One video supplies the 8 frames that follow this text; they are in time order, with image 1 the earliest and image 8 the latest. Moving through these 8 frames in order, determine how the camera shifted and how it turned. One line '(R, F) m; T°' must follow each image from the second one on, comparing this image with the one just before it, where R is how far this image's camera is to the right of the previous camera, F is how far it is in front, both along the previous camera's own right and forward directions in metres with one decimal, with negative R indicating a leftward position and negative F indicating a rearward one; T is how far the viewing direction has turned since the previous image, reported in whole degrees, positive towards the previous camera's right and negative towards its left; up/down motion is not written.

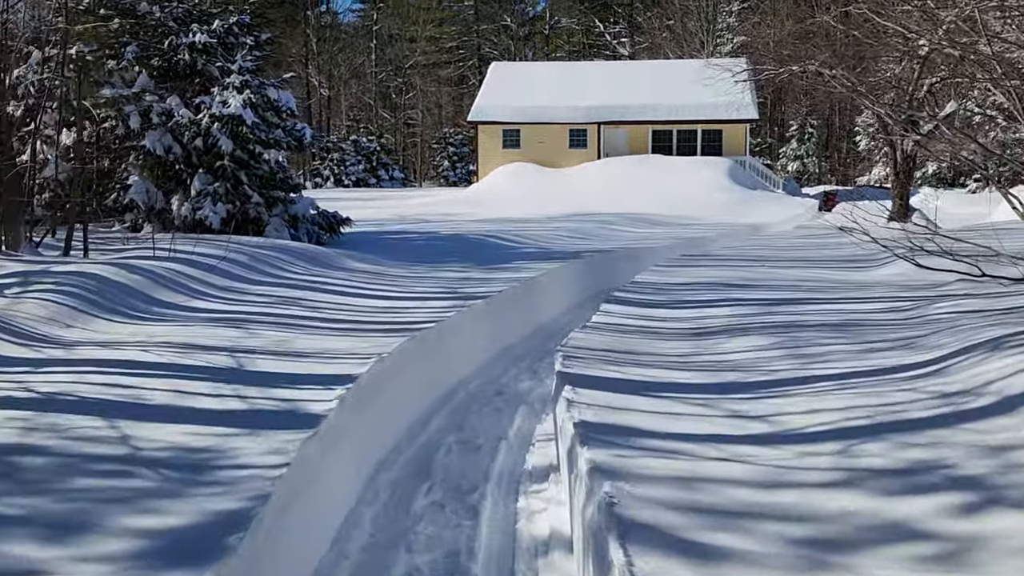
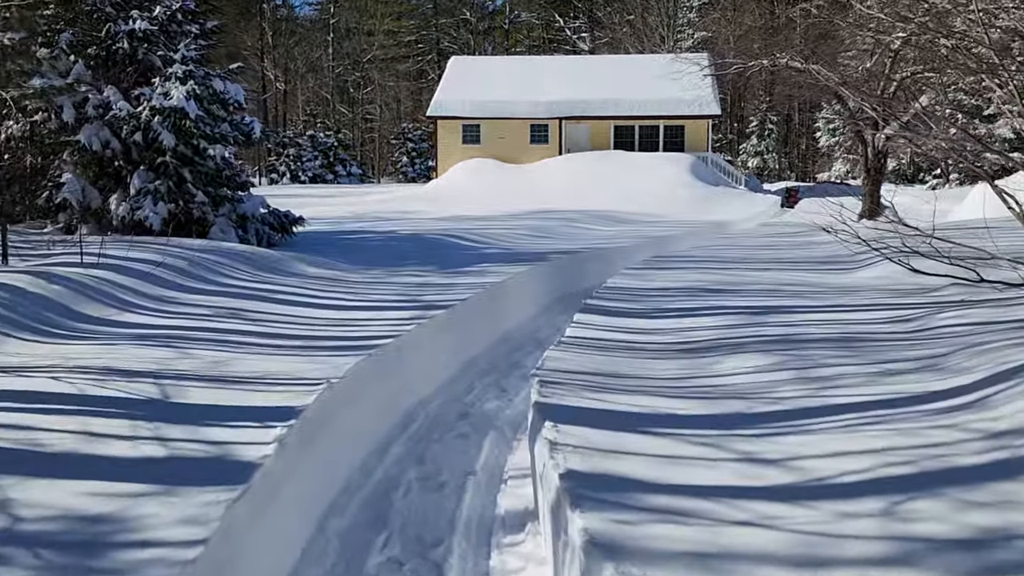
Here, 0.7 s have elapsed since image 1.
(0.0, +0.7) m; +2°
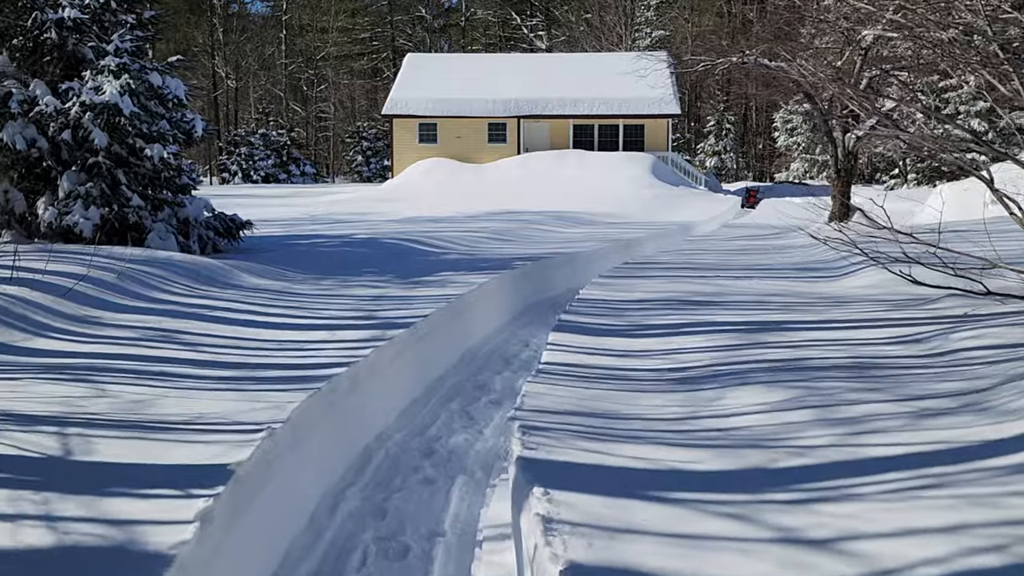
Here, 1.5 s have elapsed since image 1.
(-0.1, +0.8) m; +2°
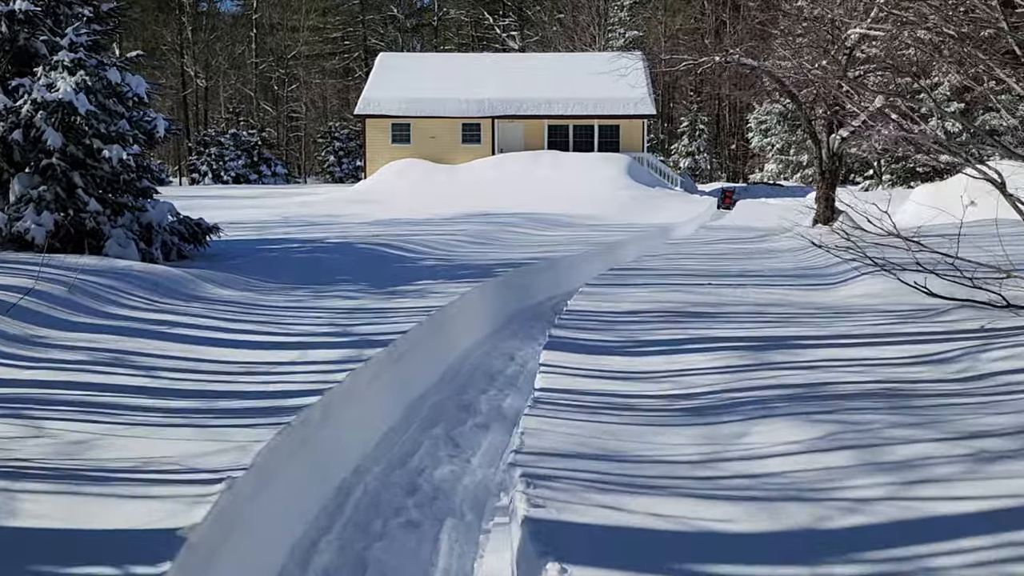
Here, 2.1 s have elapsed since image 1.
(-0.1, +0.6) m; +2°
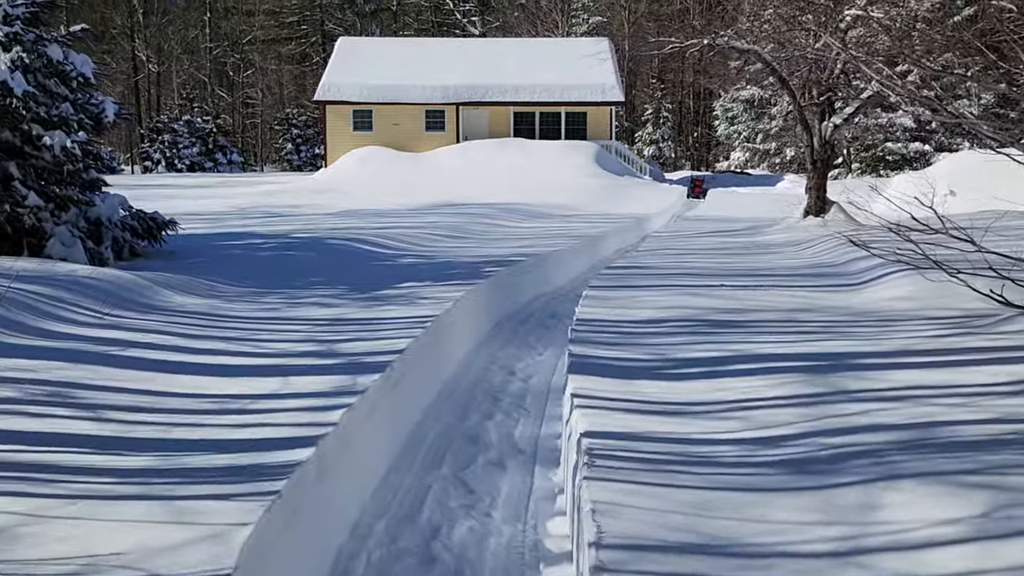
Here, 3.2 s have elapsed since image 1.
(-0.3, +1.0) m; +2°
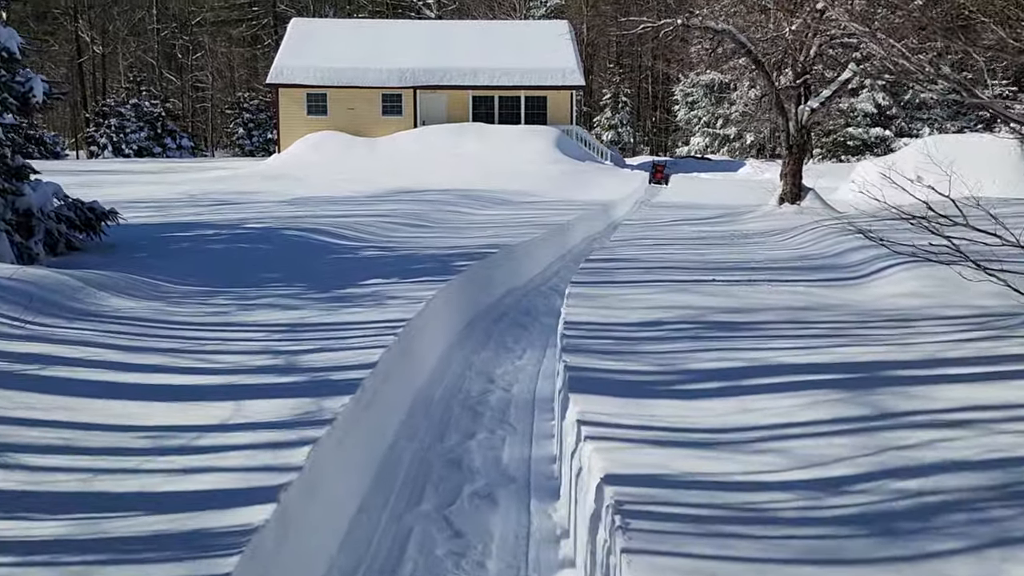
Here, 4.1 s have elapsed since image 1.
(-0.2, +0.8) m; +2°
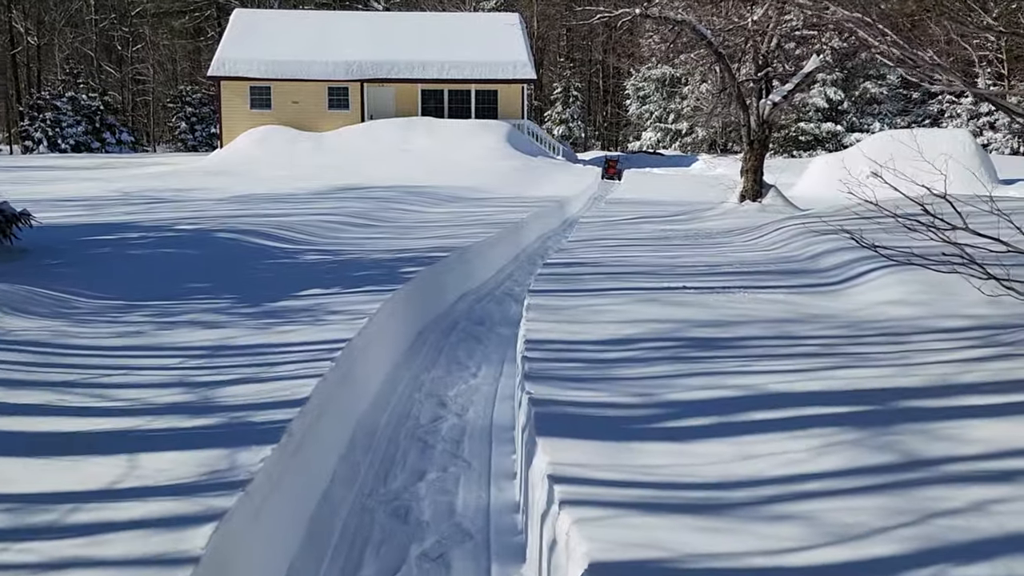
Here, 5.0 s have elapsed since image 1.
(0.0, +0.8) m; +3°
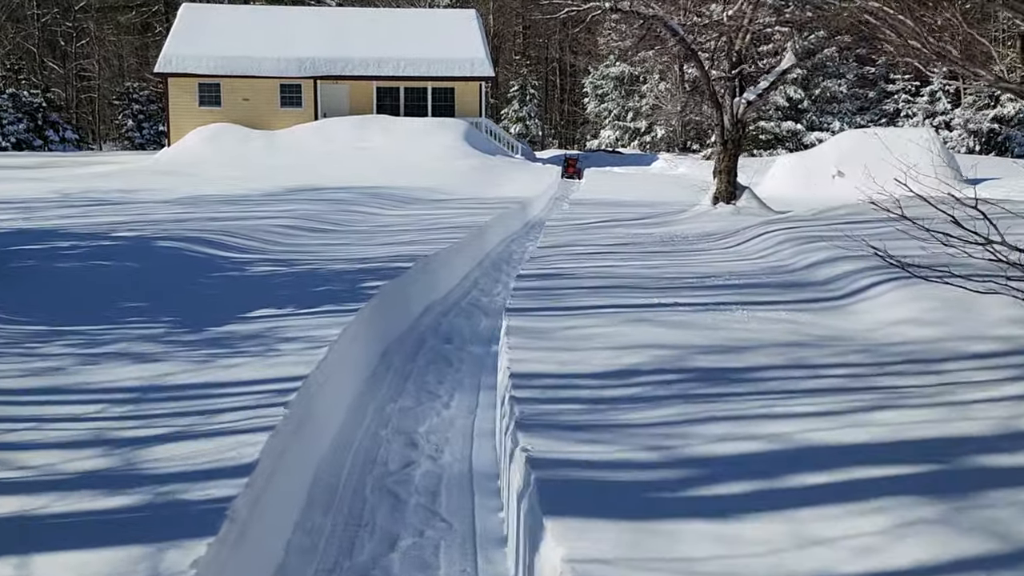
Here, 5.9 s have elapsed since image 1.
(-0.1, +0.8) m; +2°
